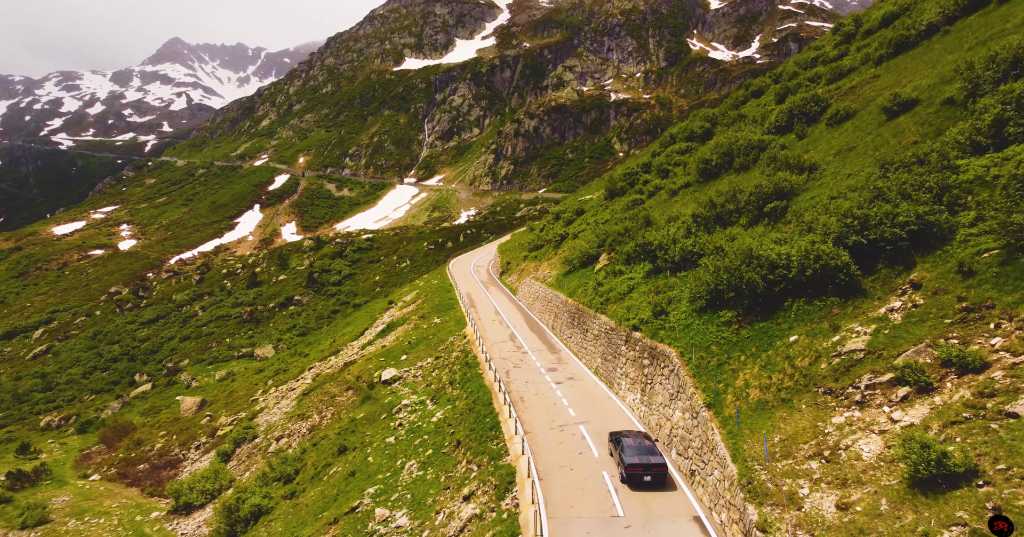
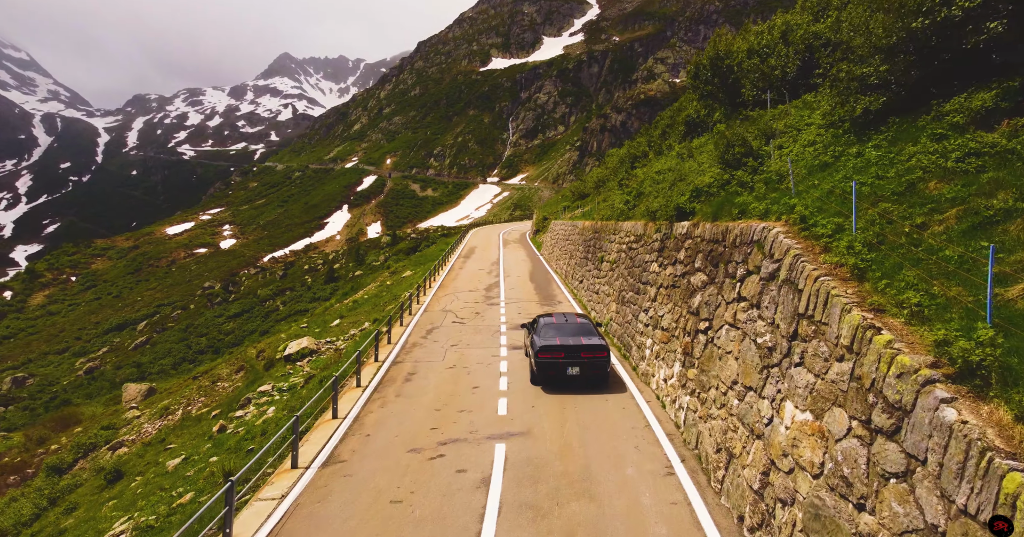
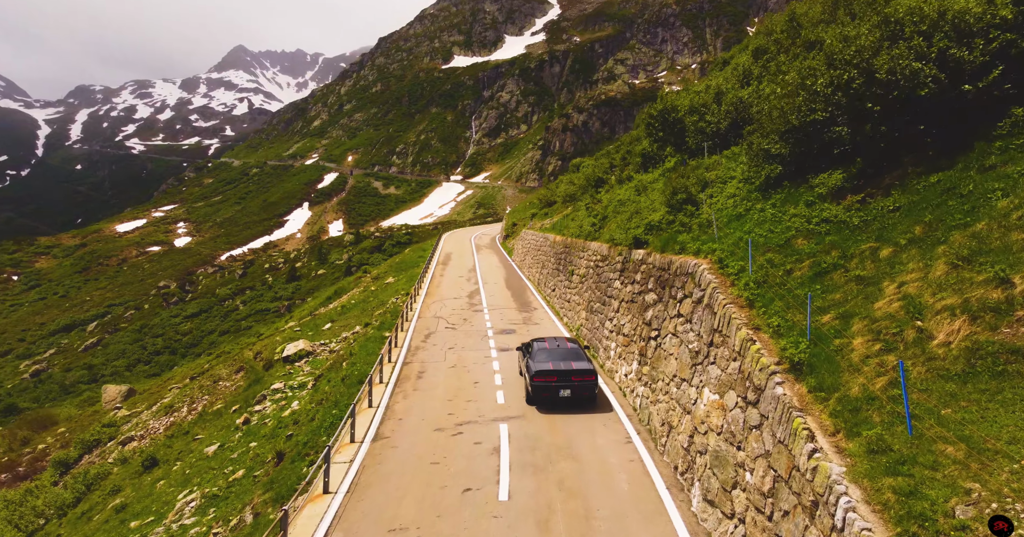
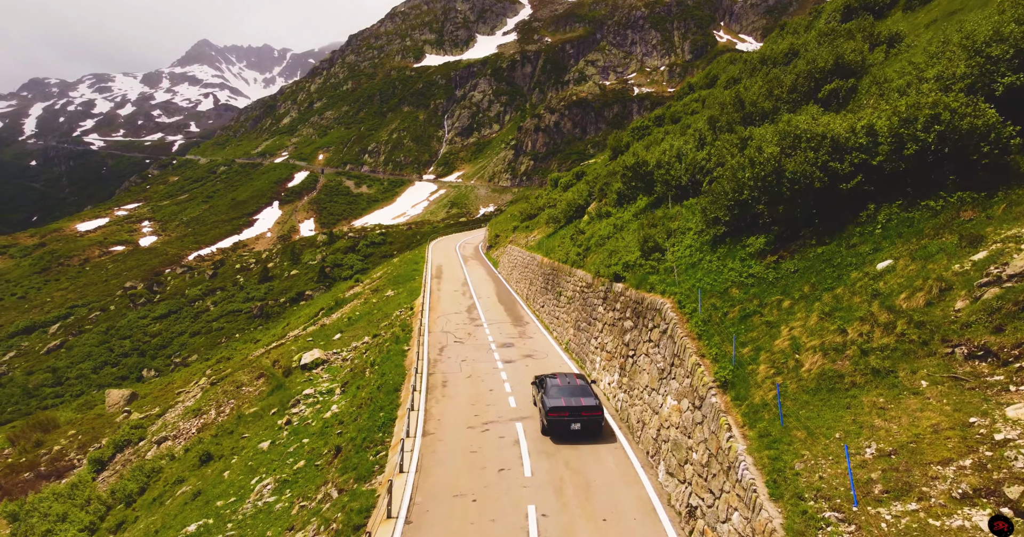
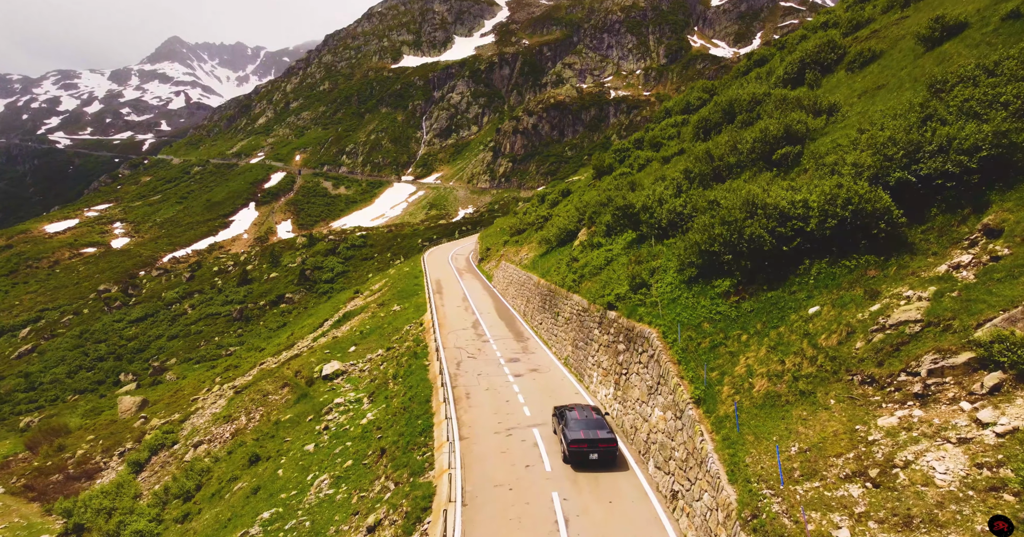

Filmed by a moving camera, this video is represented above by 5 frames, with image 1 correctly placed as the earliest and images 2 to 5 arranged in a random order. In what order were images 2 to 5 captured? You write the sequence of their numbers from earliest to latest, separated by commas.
5, 4, 3, 2
